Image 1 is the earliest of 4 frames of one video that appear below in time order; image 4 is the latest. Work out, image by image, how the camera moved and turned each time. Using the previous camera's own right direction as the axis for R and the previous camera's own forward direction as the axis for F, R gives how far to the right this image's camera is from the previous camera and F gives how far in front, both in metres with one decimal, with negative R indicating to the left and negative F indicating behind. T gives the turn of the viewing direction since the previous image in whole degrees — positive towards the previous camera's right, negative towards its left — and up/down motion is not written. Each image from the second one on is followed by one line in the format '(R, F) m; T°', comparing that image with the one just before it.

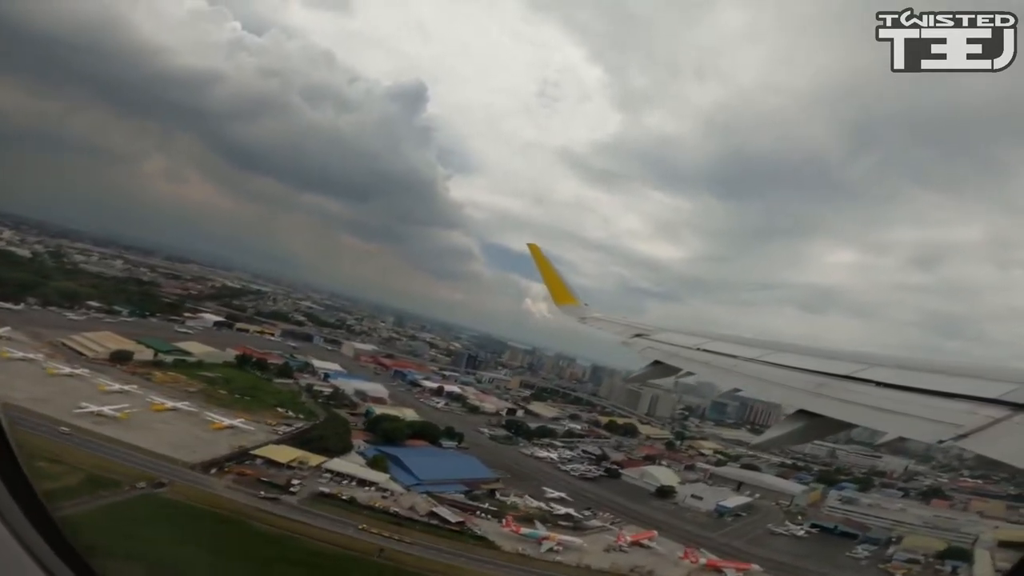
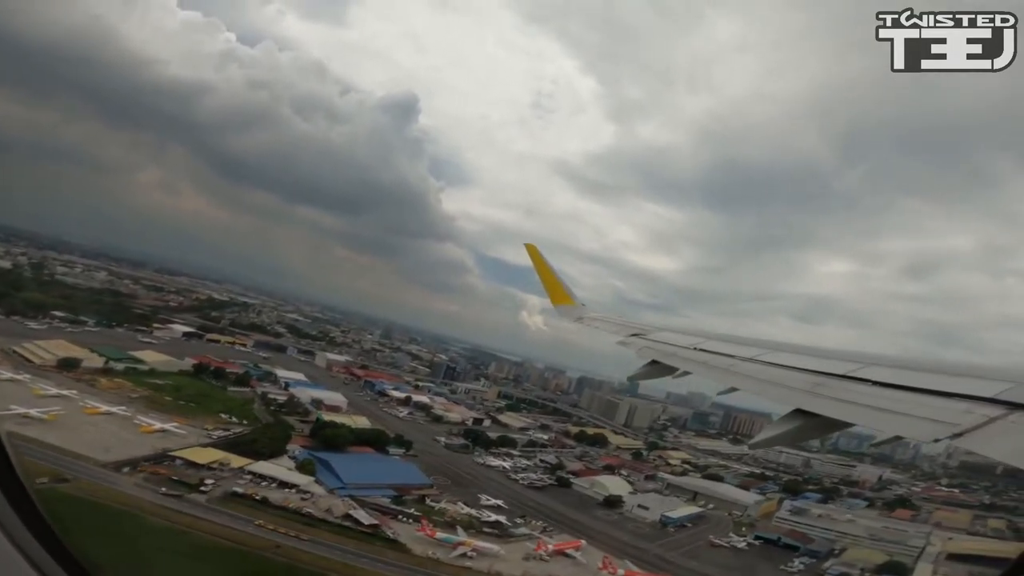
(+0.2, +0.1) m; 0°
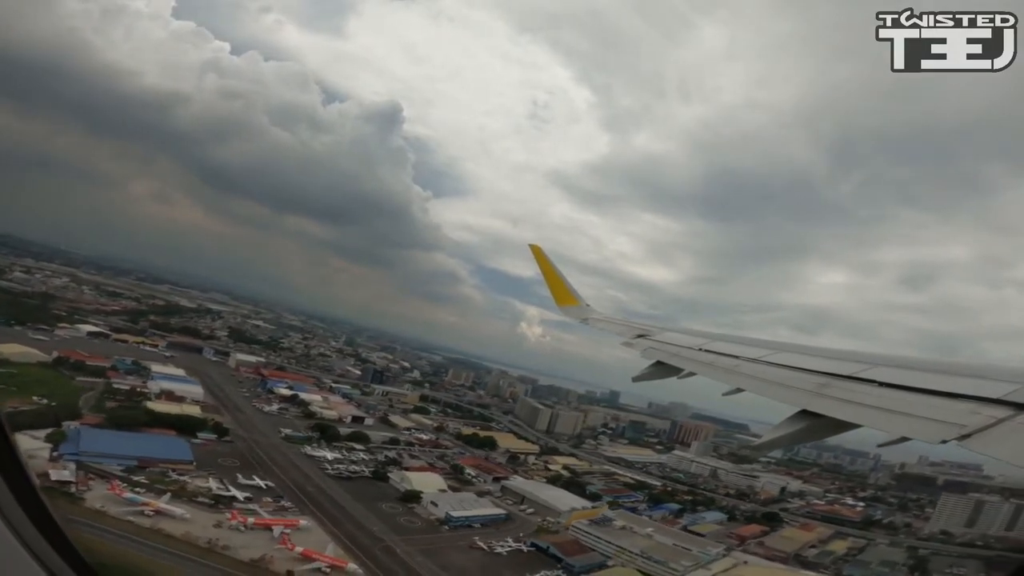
(+0.8, +0.2) m; 0°
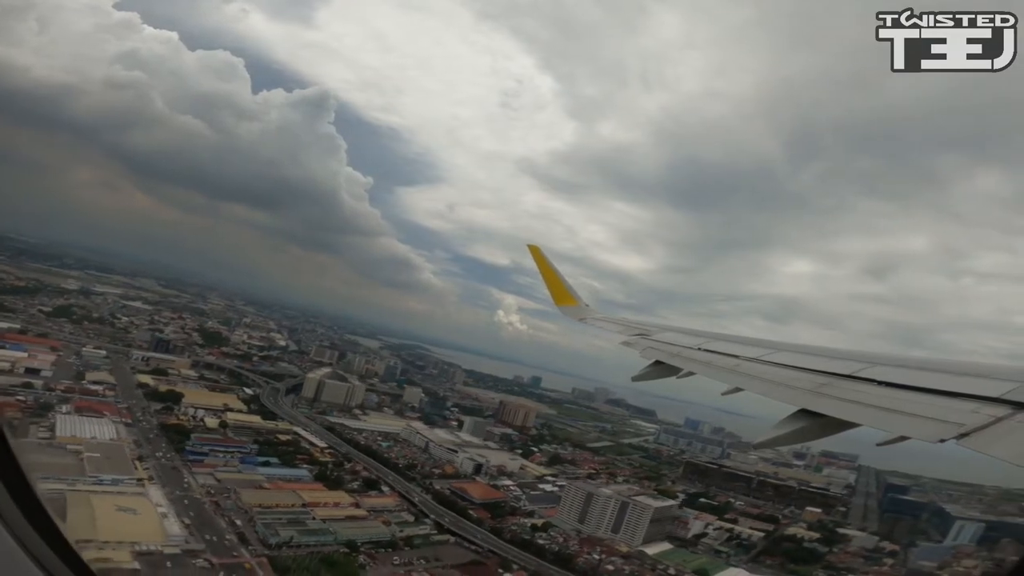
(-0.9, +0.8) m; +3°
